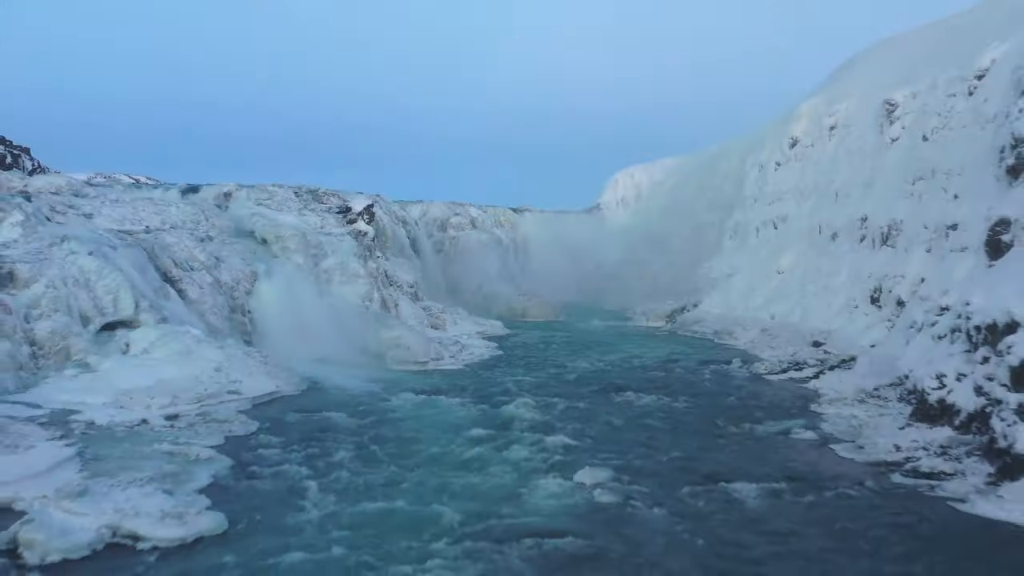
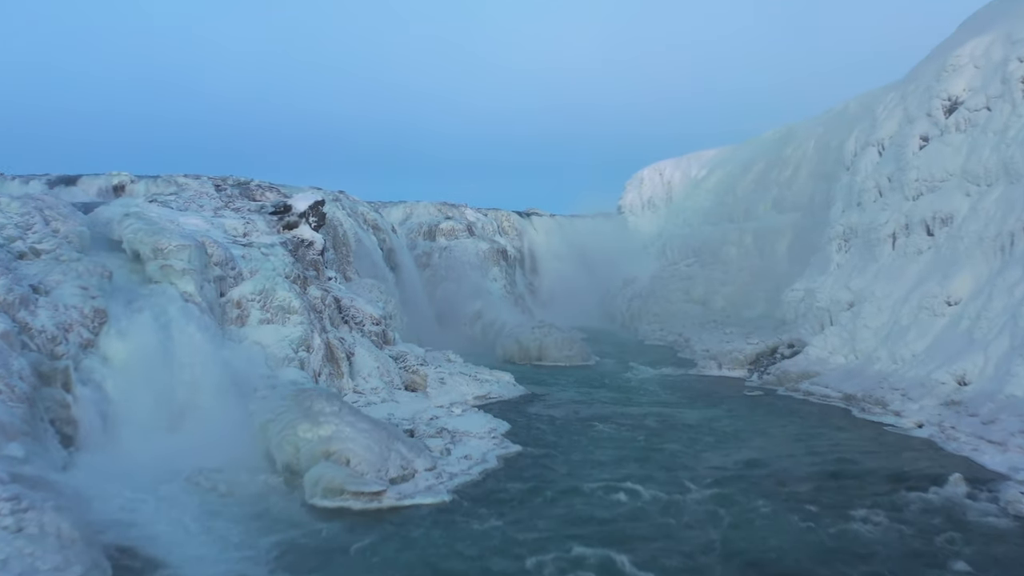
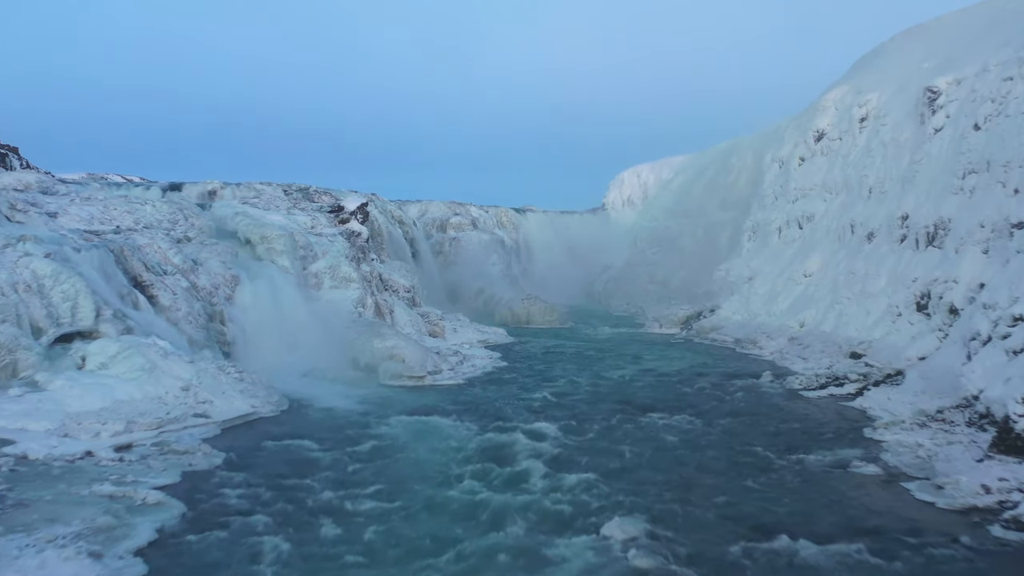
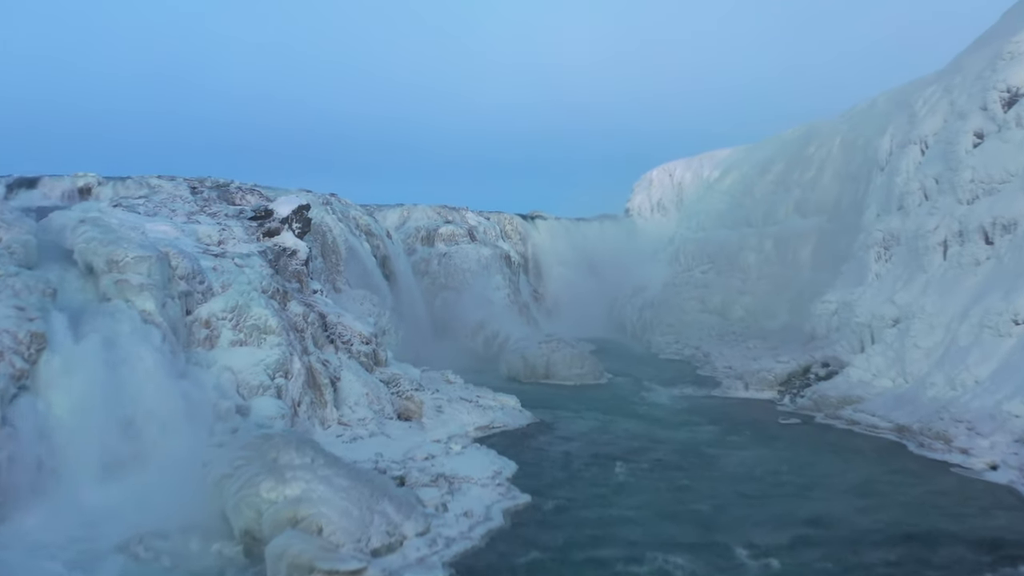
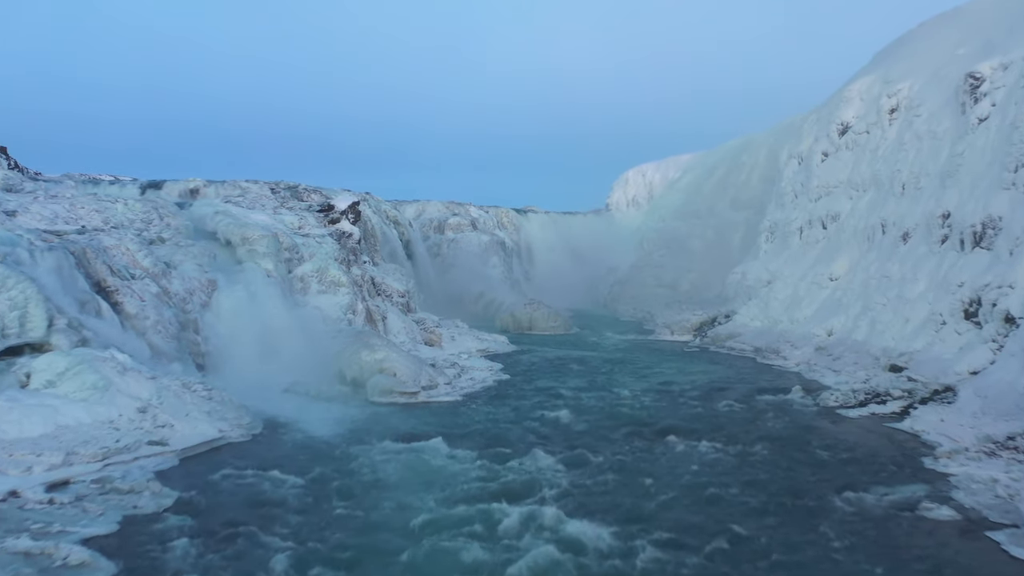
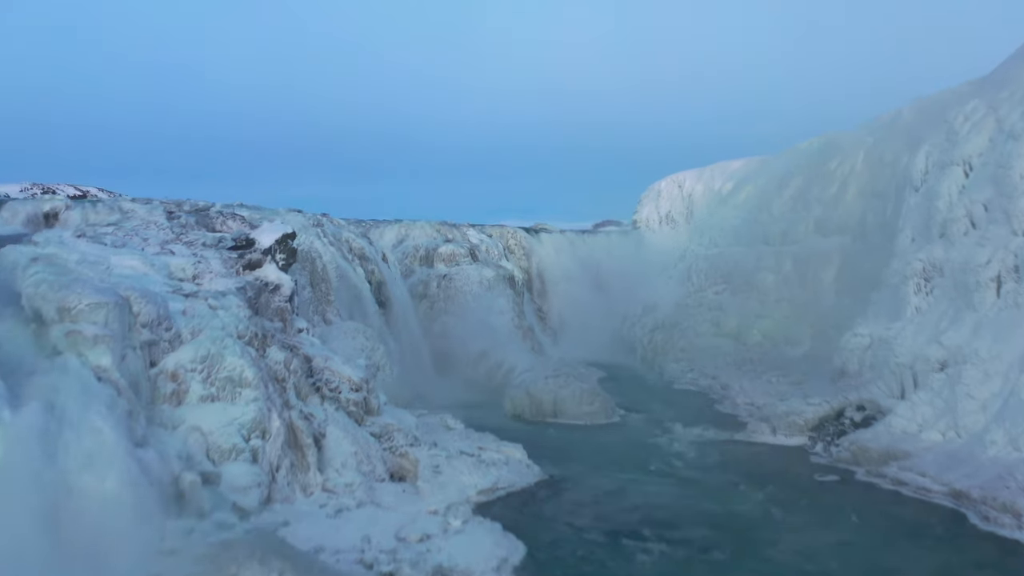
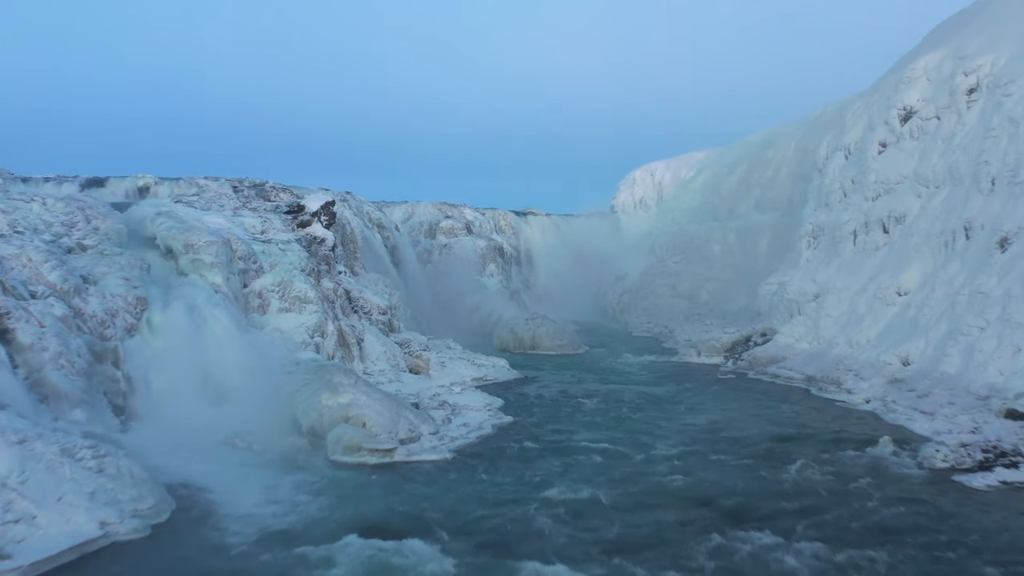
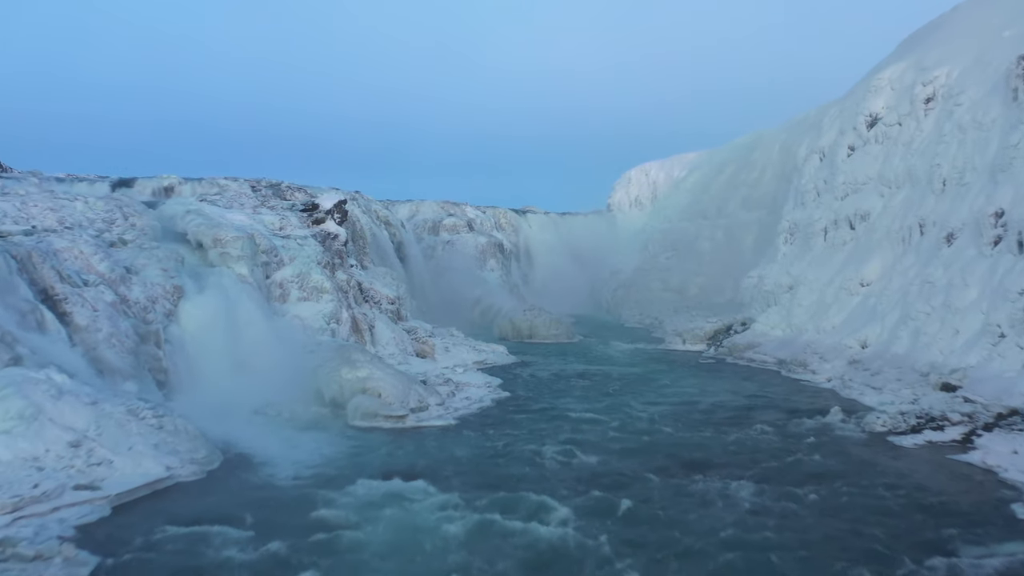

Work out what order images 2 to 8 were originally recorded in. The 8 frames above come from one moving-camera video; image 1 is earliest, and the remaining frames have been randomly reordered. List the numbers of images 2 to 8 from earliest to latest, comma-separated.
3, 5, 8, 7, 2, 4, 6
